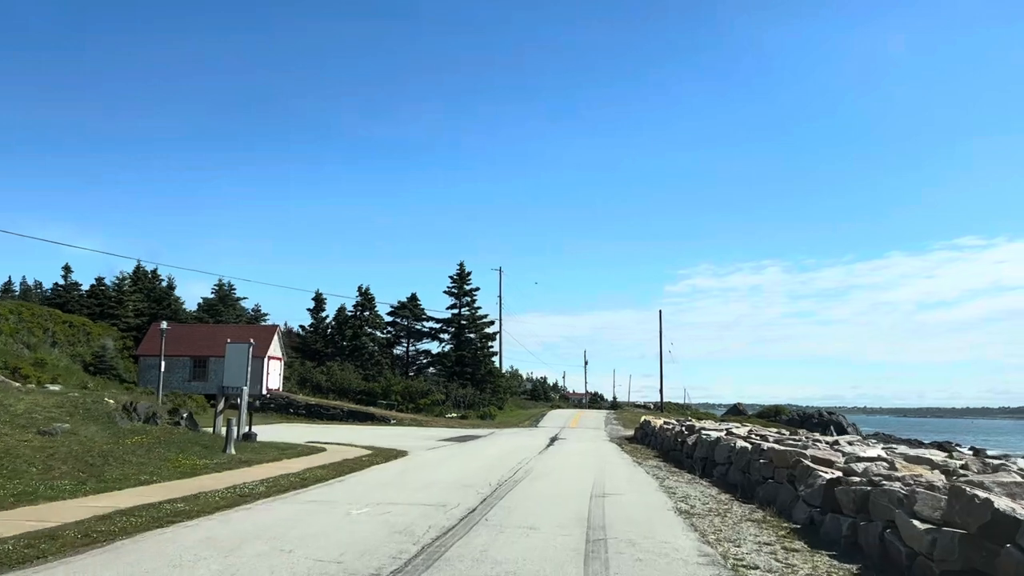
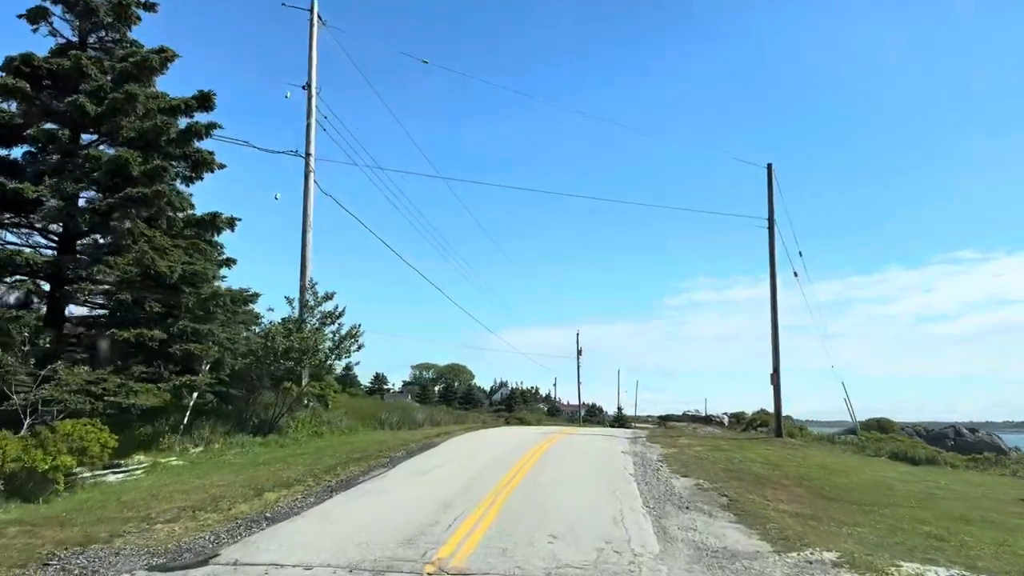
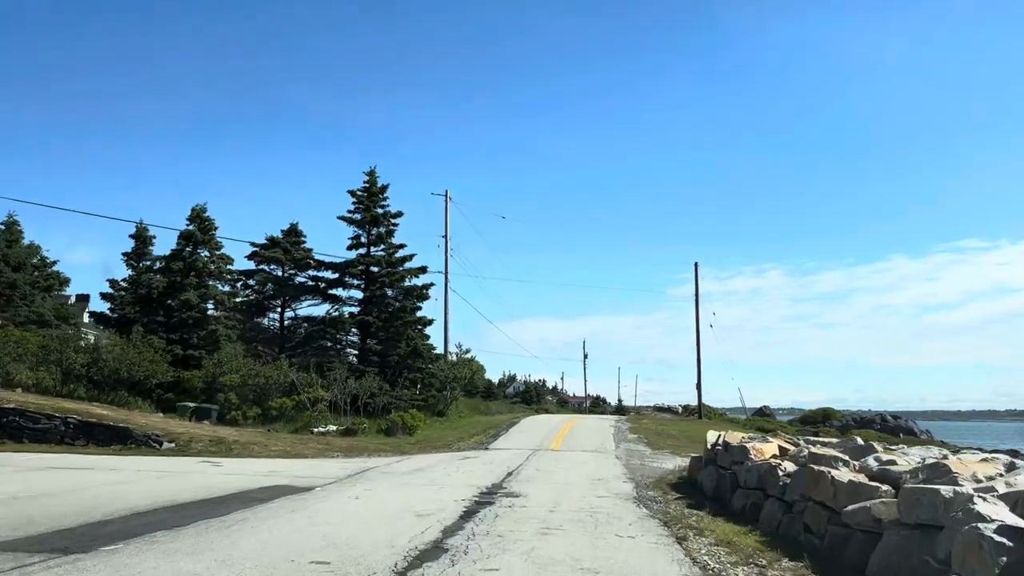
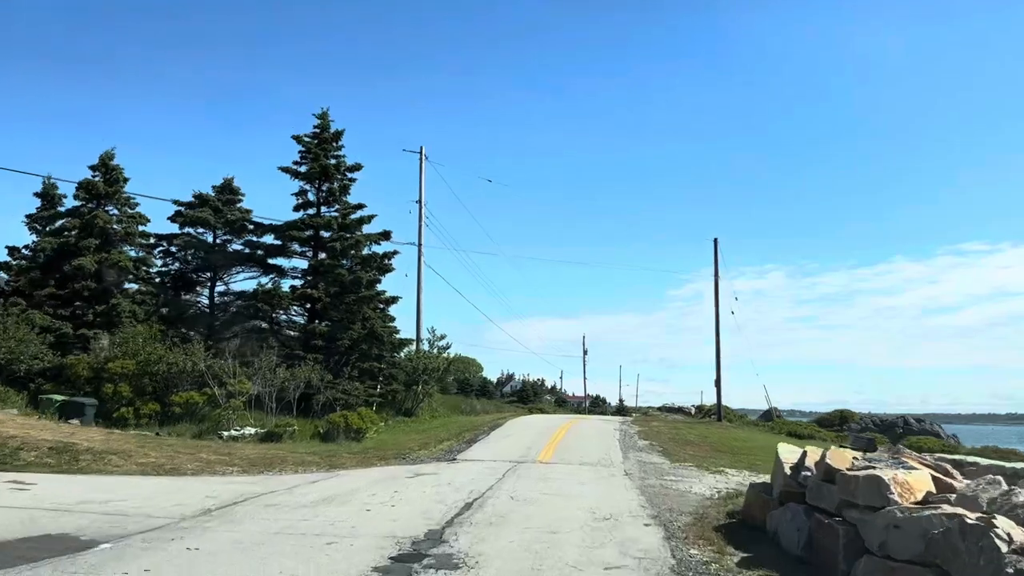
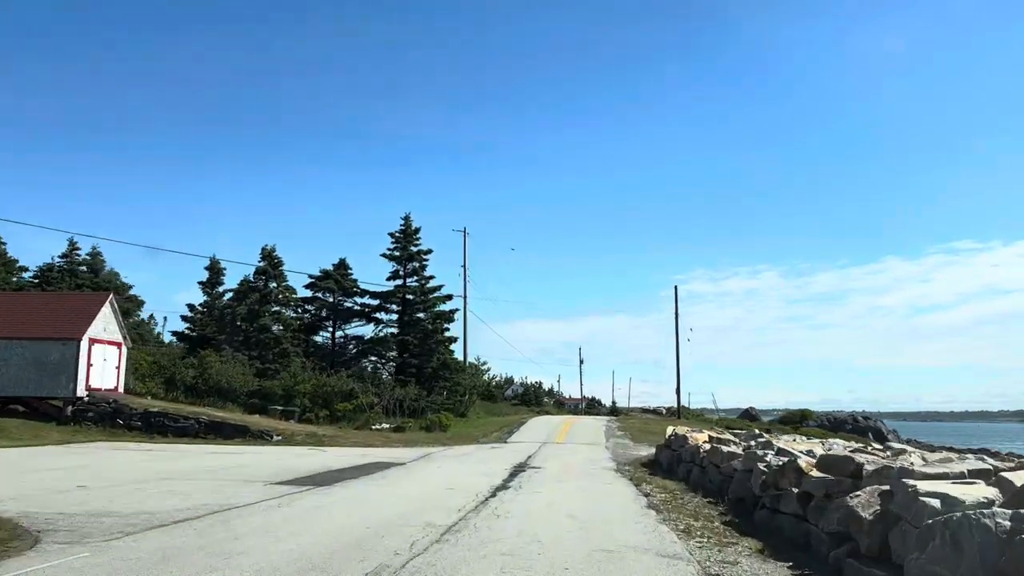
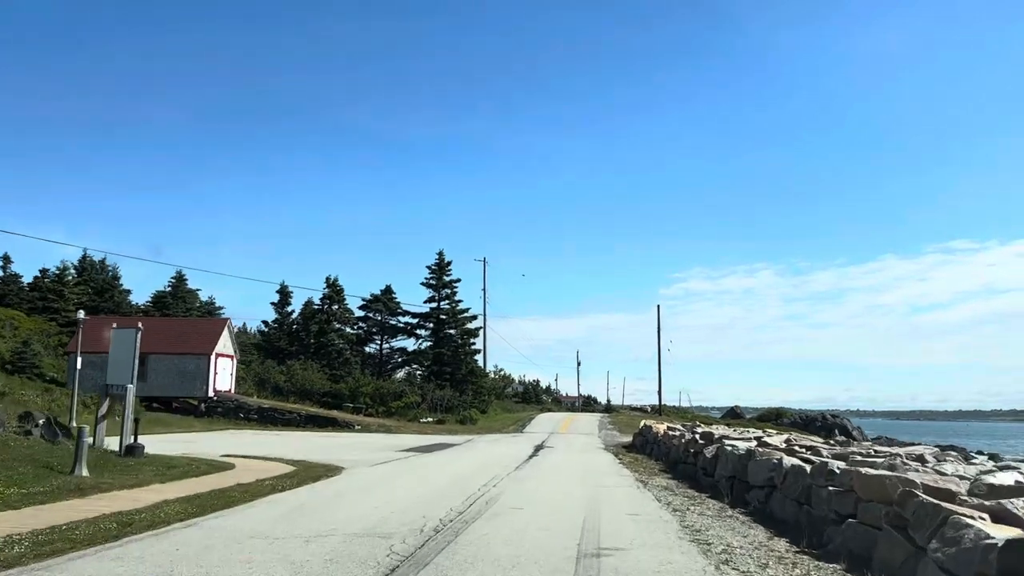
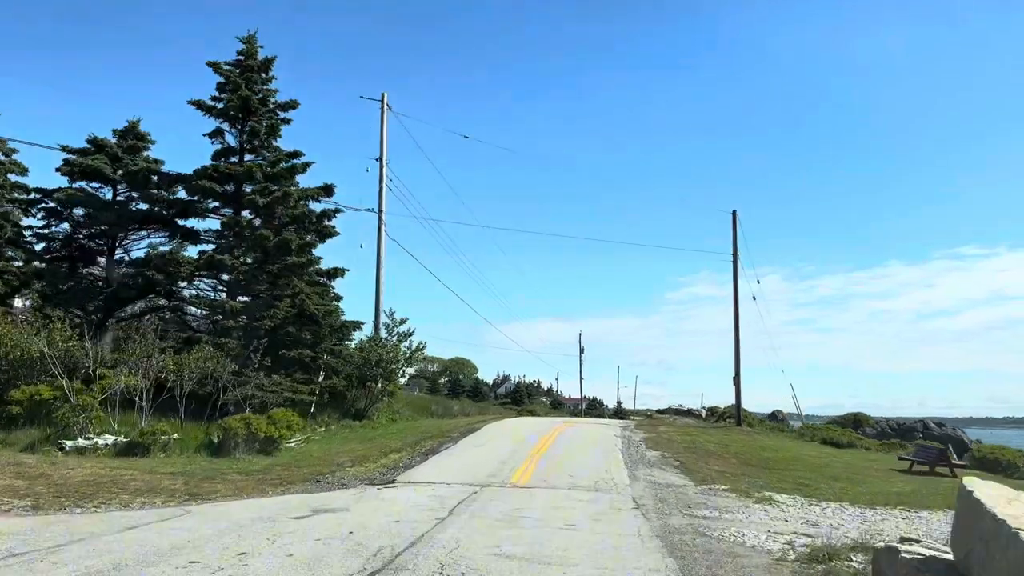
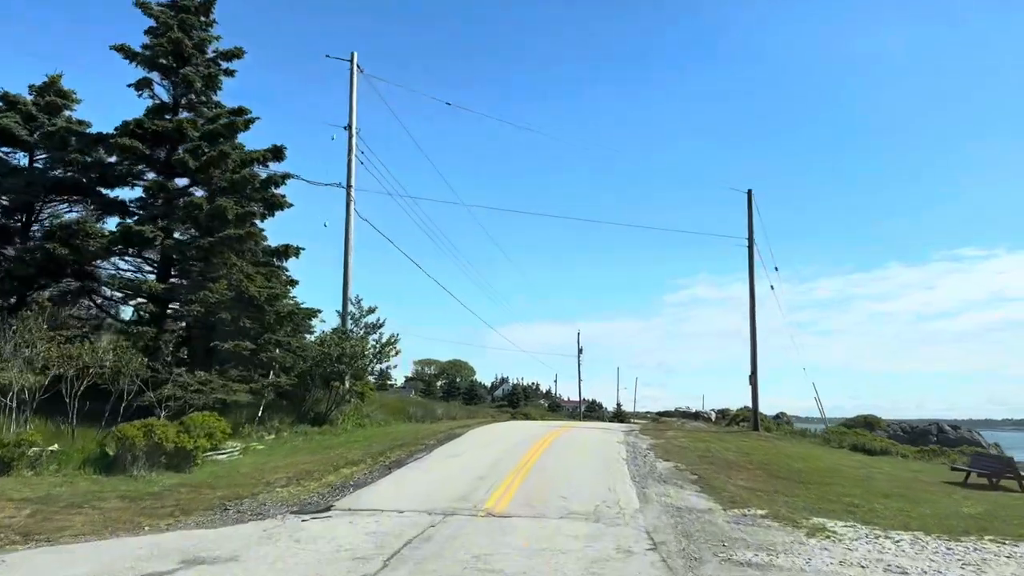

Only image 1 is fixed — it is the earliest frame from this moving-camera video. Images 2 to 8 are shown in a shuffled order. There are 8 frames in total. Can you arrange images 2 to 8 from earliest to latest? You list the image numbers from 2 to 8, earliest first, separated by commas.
6, 5, 3, 4, 7, 8, 2
